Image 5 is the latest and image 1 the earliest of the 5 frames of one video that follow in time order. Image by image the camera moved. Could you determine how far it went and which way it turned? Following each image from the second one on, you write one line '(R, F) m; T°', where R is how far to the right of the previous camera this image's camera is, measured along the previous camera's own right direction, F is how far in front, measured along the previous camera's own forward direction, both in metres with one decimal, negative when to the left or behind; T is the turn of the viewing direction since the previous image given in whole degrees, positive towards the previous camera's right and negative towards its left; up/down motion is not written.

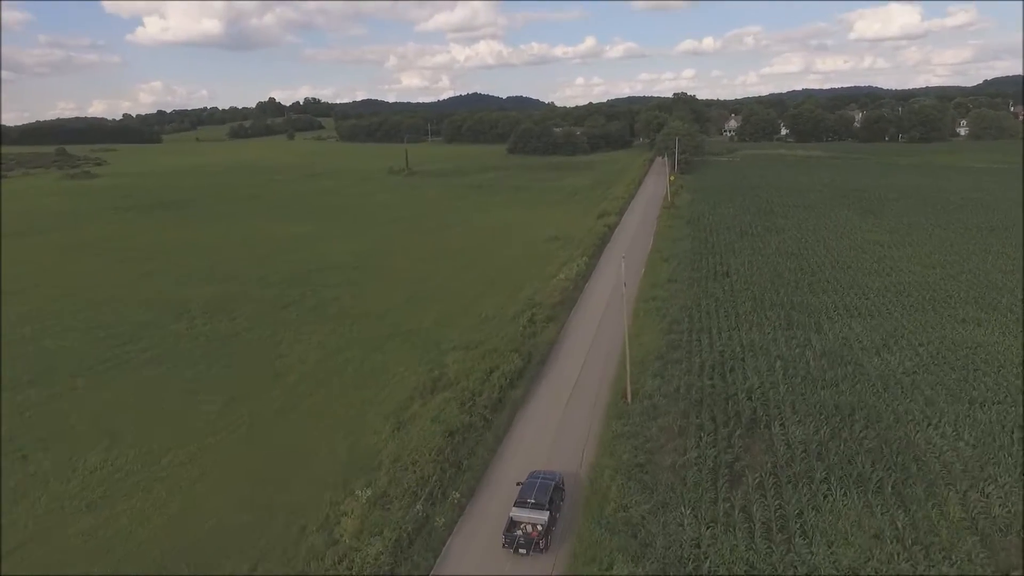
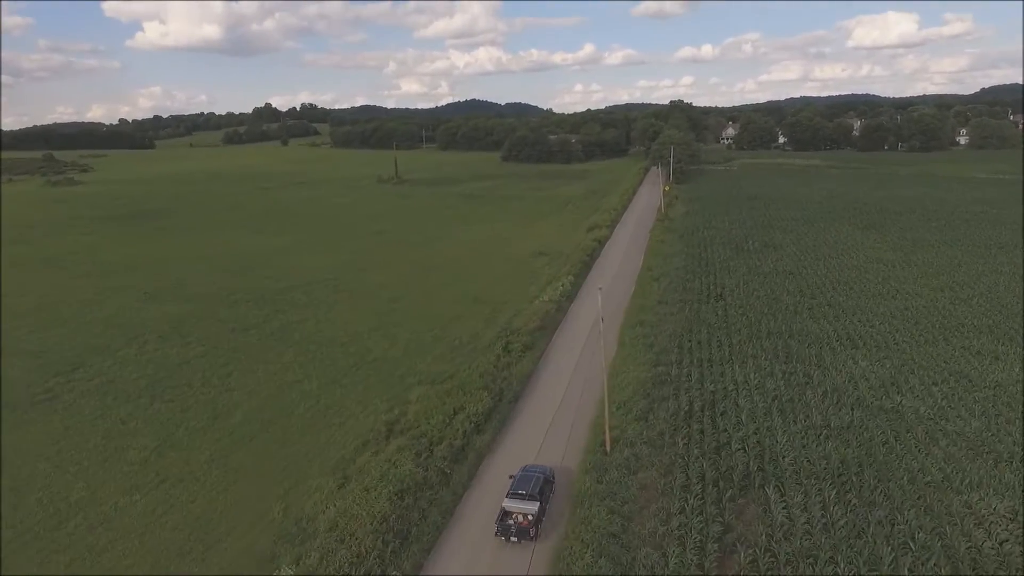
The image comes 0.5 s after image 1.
(+0.3, +0.7) m; 0°
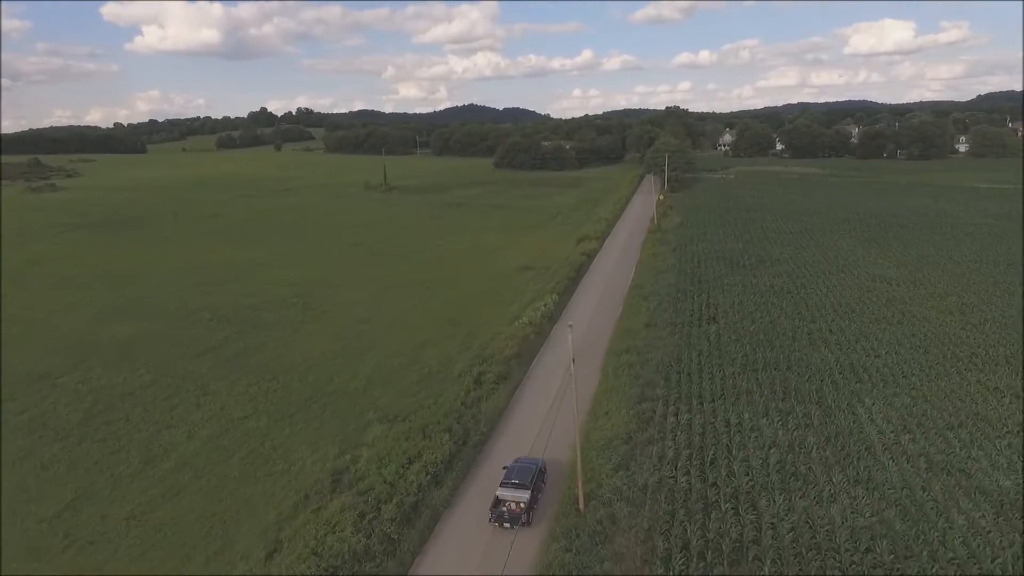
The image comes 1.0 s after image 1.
(+0.3, +0.7) m; 0°
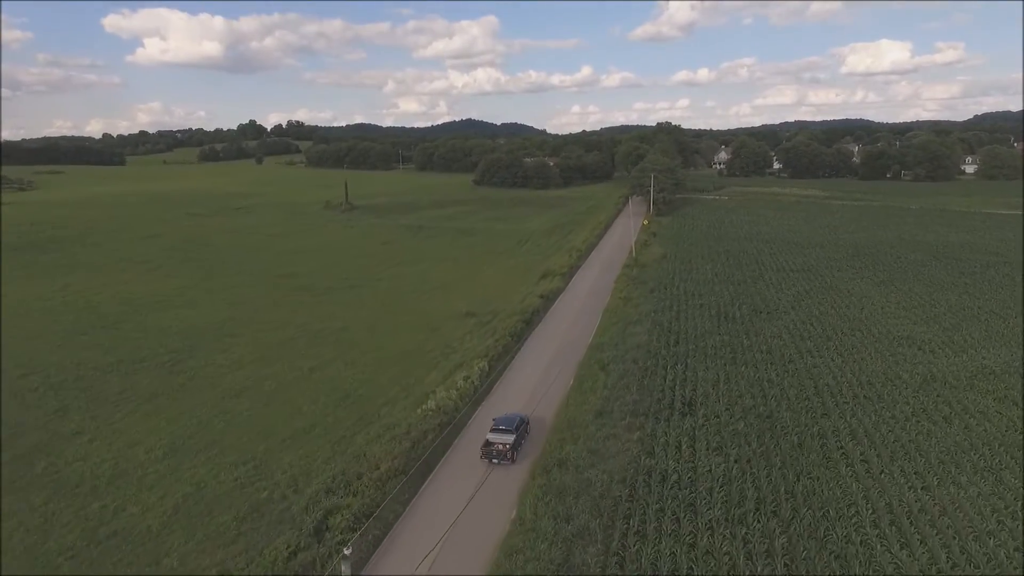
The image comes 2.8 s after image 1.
(+1.0, +2.3) m; 0°
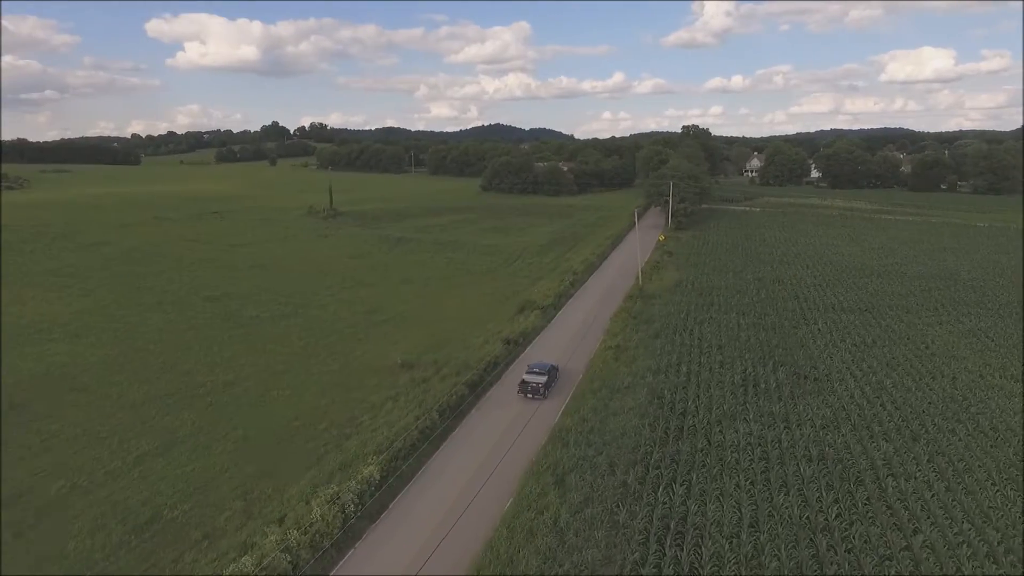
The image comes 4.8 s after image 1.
(+0.9, +2.7) m; -2°
